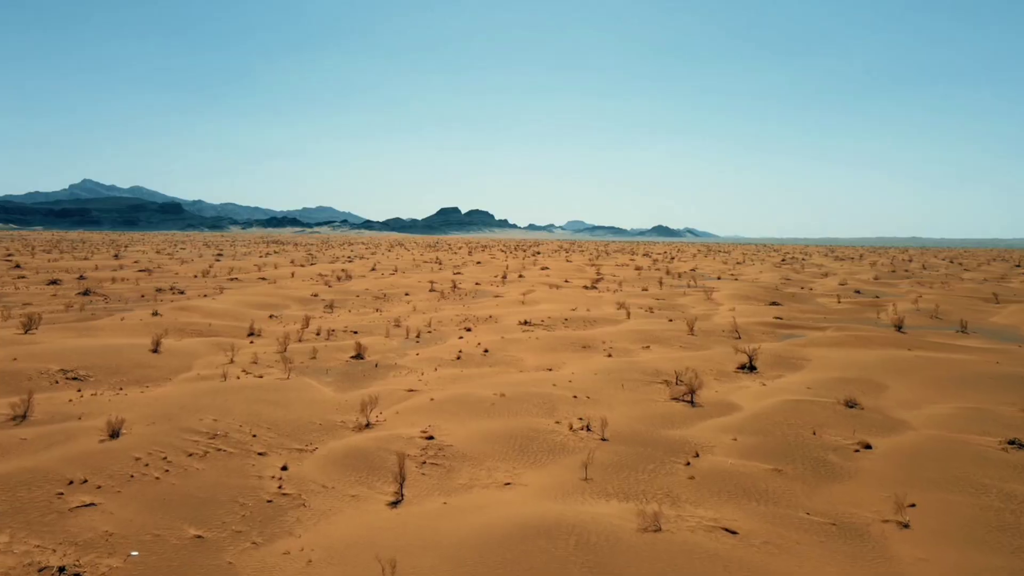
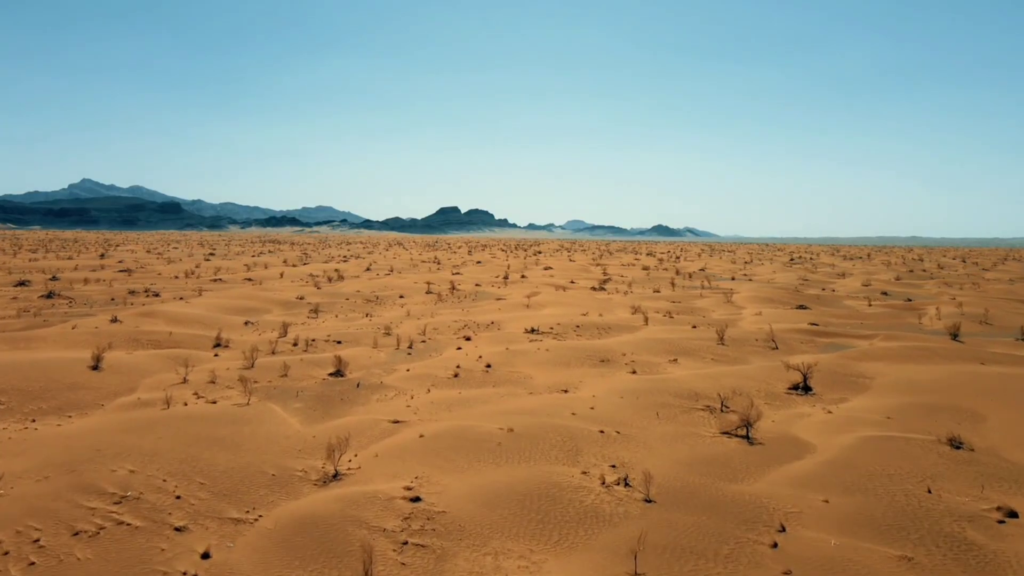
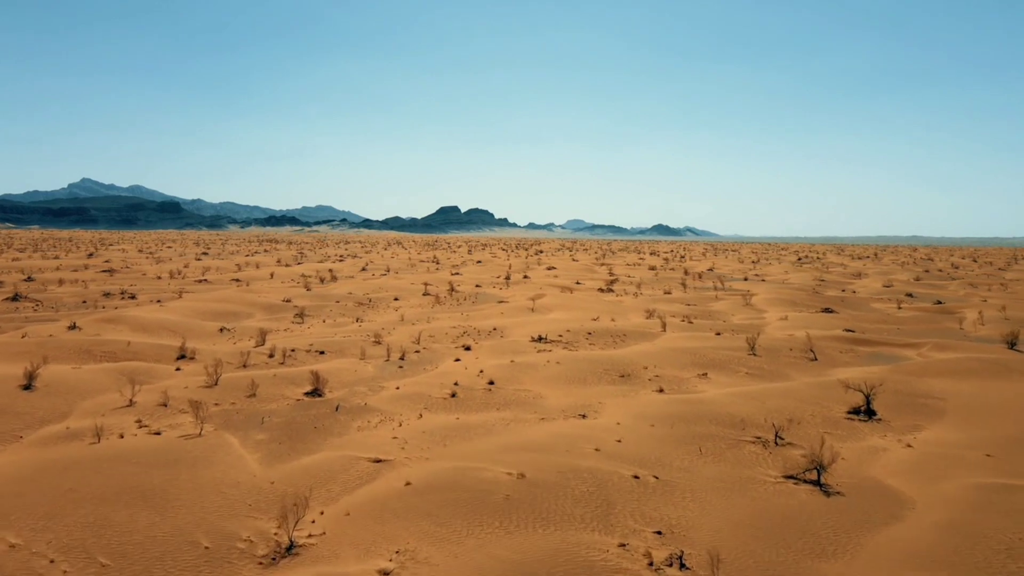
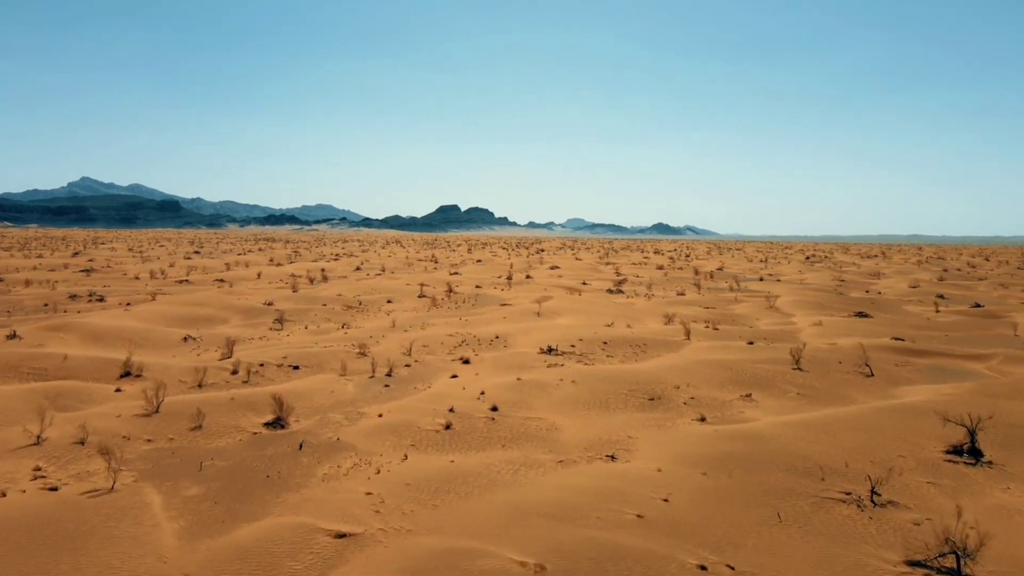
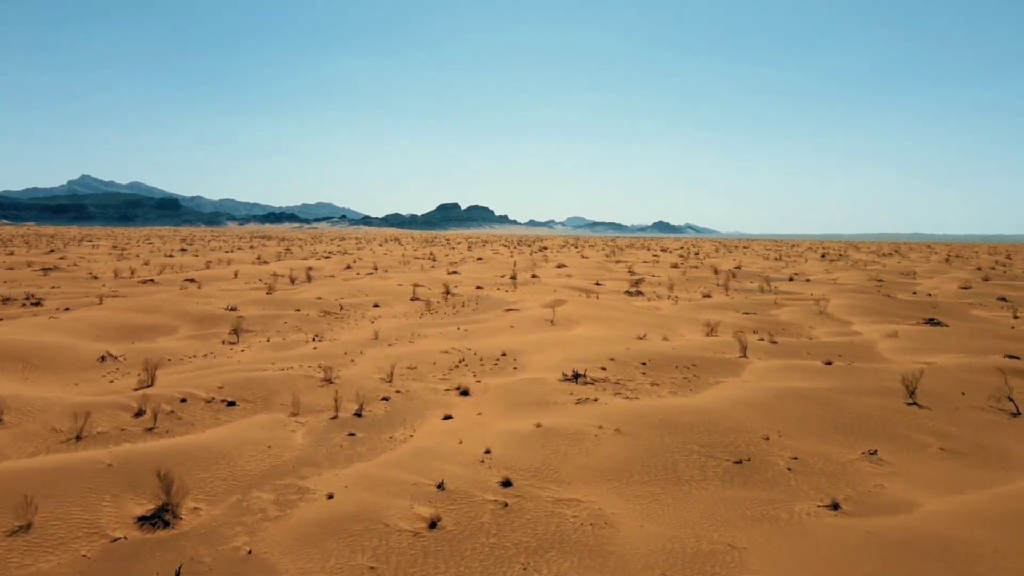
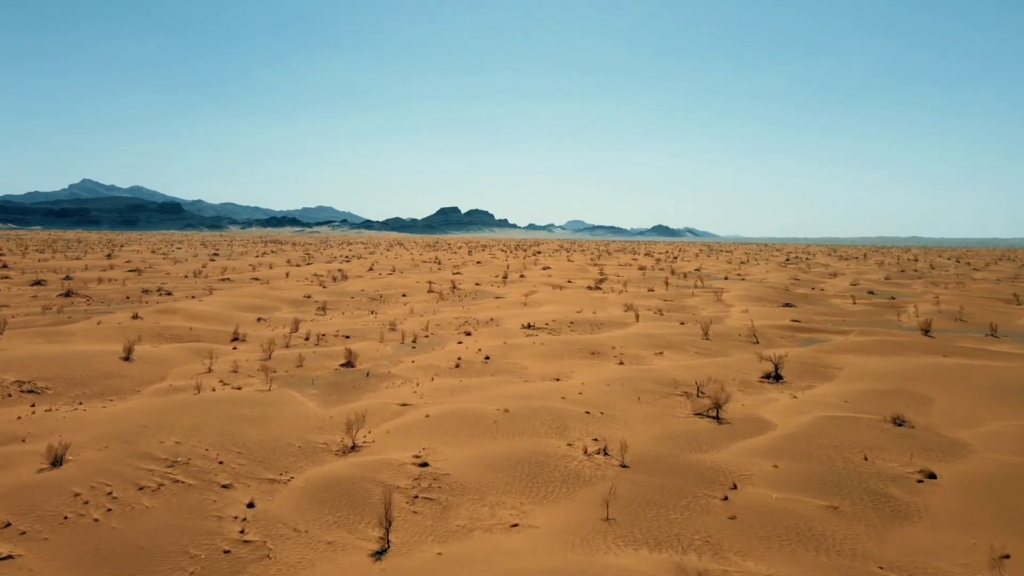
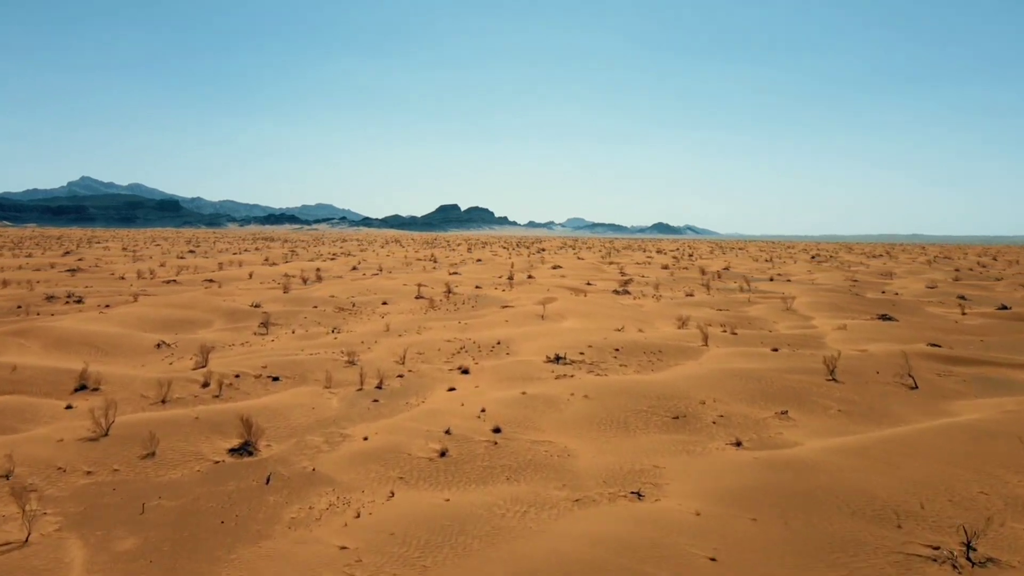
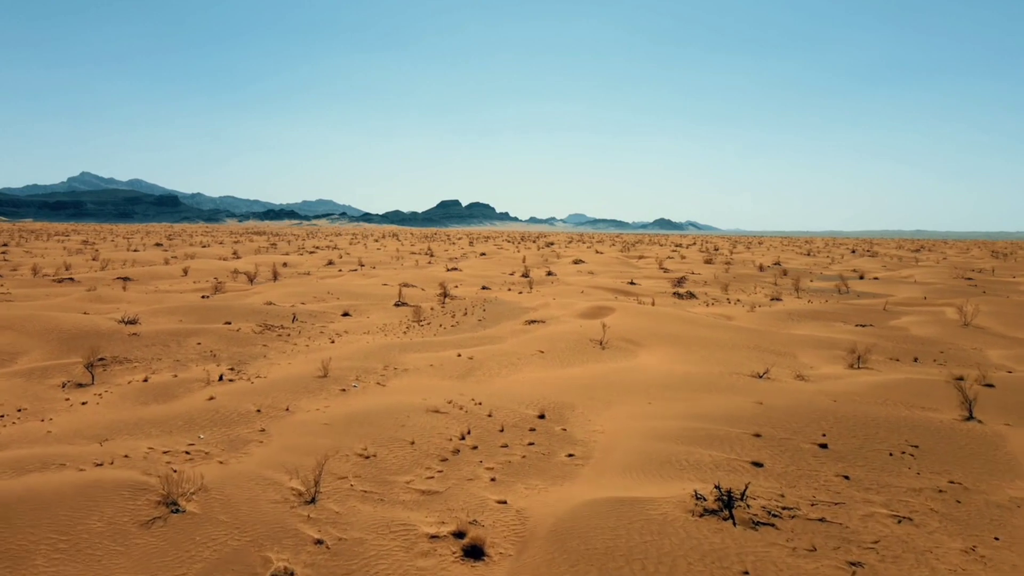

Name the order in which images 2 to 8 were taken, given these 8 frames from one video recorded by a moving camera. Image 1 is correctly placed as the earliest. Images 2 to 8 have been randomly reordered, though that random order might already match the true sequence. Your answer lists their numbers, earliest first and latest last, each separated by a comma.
6, 2, 3, 4, 7, 5, 8
